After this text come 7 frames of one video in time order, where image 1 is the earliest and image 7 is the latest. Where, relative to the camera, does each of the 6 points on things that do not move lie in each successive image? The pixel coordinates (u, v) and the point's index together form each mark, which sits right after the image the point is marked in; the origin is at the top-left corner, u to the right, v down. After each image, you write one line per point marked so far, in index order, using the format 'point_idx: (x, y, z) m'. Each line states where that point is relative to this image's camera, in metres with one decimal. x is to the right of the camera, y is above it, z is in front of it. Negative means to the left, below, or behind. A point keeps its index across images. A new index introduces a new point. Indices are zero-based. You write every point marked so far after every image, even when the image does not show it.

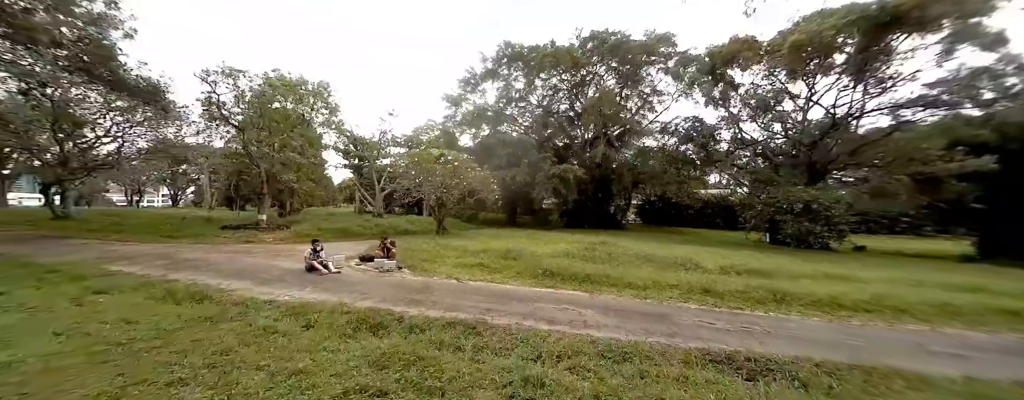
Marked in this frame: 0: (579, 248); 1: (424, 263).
0: (+1.9, -1.4, +8.2) m
1: (-2.1, -1.4, +6.7) m
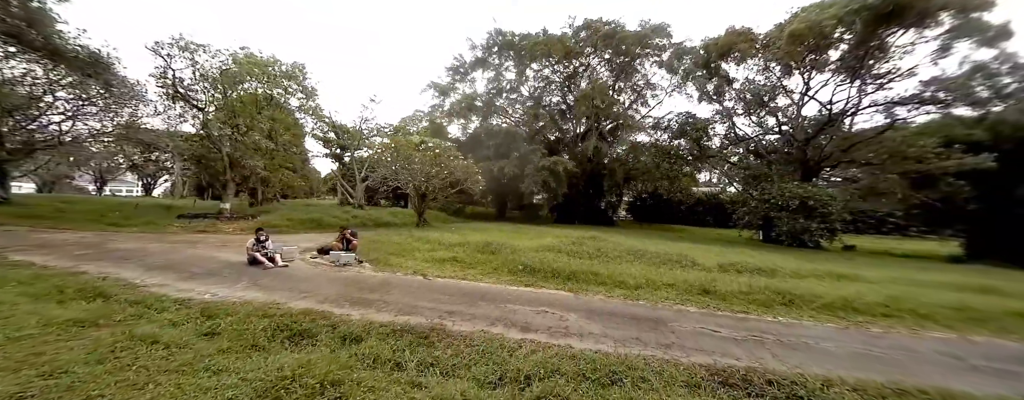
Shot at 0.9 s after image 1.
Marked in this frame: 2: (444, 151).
0: (+1.4, -1.1, +7.5) m
1: (-2.5, -1.2, +5.9) m
2: (-3.1, +2.2, +13.1) m
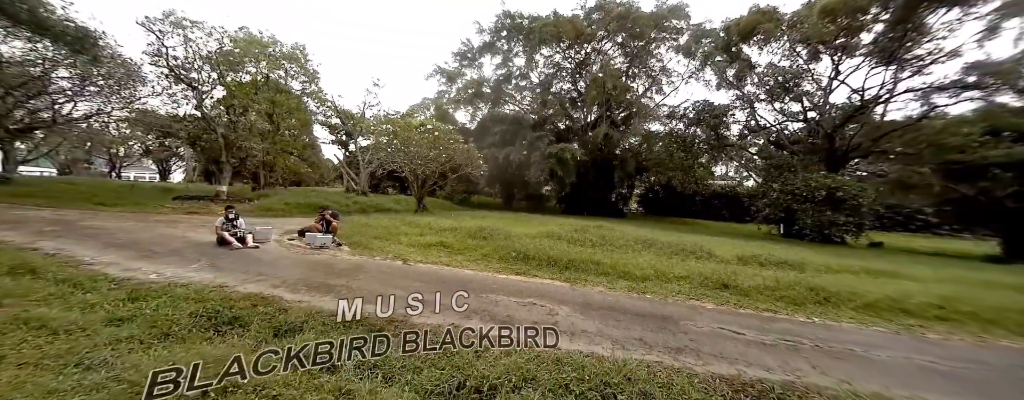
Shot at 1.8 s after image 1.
0: (+1.3, -0.7, +6.9) m
1: (-2.6, -0.8, +5.5) m
2: (-2.9, +2.8, +12.6) m
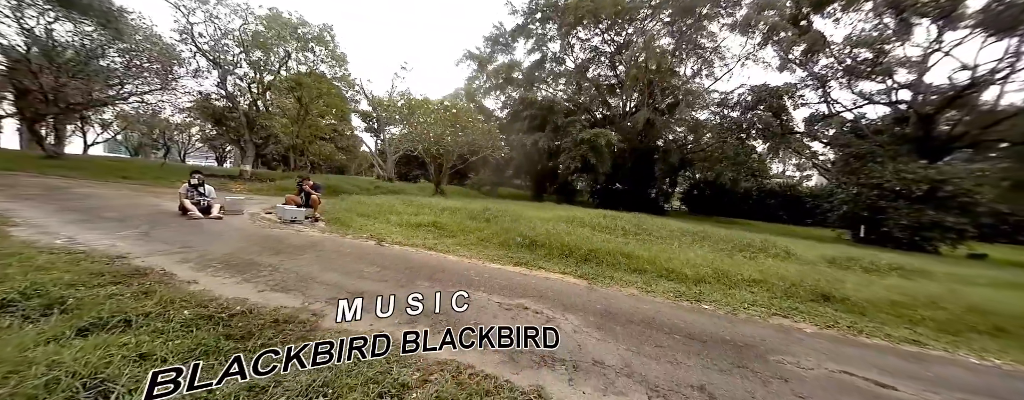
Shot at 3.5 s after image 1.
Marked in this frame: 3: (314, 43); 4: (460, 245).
0: (+1.6, -0.3, +5.7) m
1: (-2.5, -0.3, +4.7) m
2: (-1.9, +3.4, +11.7) m
3: (-8.3, +6.6, +12.2) m
4: (-0.7, -0.6, +3.7) m
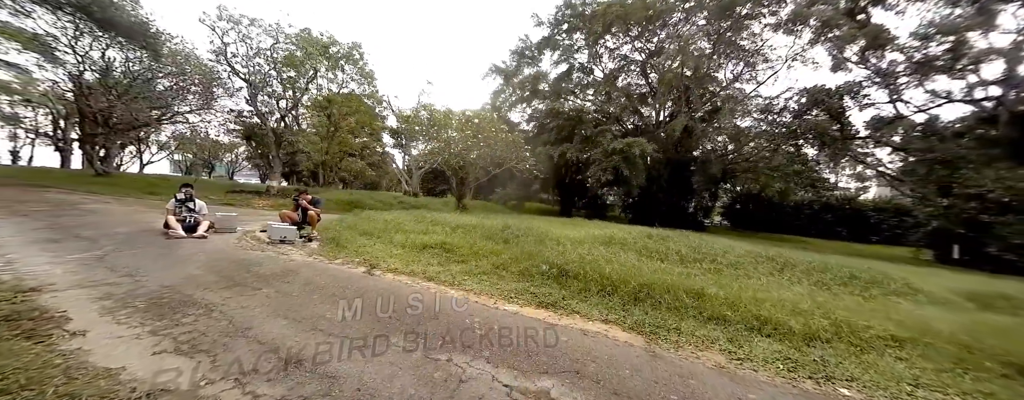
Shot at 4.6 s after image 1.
0: (+2.0, -0.6, +4.7) m
1: (-2.2, -0.5, +4.1) m
2: (-0.9, +2.8, +11.2) m
3: (-7.2, +6.0, +12.4) m
4: (-0.4, -0.8, +2.9) m
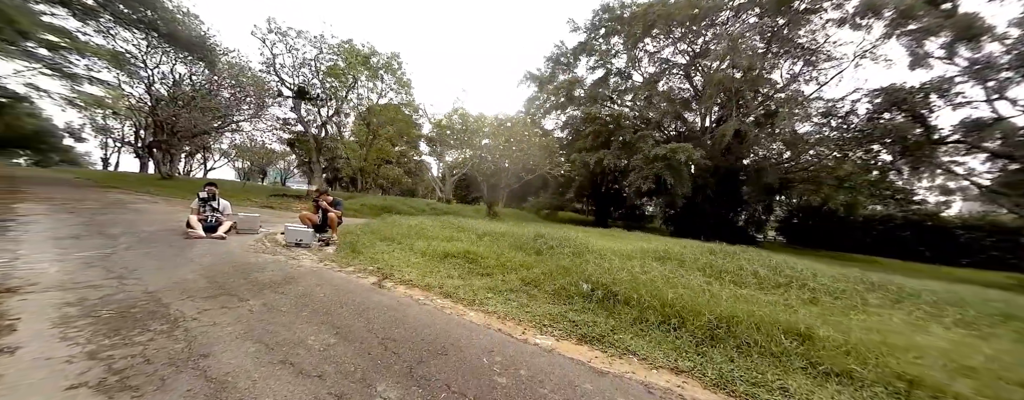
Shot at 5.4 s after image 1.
0: (+2.5, -0.7, +4.0) m
1: (-1.7, -0.5, +3.8) m
2: (+0.3, +2.5, +10.9) m
3: (-5.8, +5.7, +12.8) m
4: (-0.2, -0.8, +2.5) m
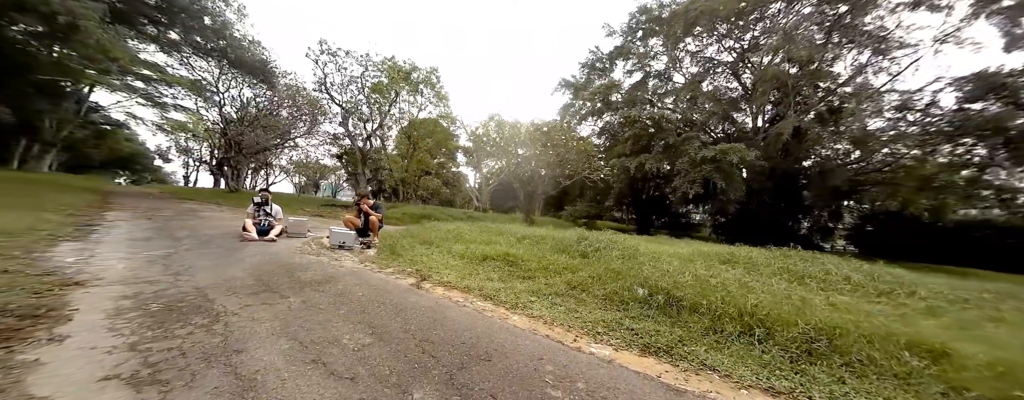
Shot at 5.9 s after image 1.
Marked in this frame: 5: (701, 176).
0: (+3.0, -0.7, +3.4) m
1: (-1.2, -0.6, +3.8) m
2: (+1.5, +2.3, +10.7) m
3: (-4.4, +5.2, +13.4) m
4: (+0.2, -0.7, +2.2) m
5: (+7.1, +0.9, +10.9) m
